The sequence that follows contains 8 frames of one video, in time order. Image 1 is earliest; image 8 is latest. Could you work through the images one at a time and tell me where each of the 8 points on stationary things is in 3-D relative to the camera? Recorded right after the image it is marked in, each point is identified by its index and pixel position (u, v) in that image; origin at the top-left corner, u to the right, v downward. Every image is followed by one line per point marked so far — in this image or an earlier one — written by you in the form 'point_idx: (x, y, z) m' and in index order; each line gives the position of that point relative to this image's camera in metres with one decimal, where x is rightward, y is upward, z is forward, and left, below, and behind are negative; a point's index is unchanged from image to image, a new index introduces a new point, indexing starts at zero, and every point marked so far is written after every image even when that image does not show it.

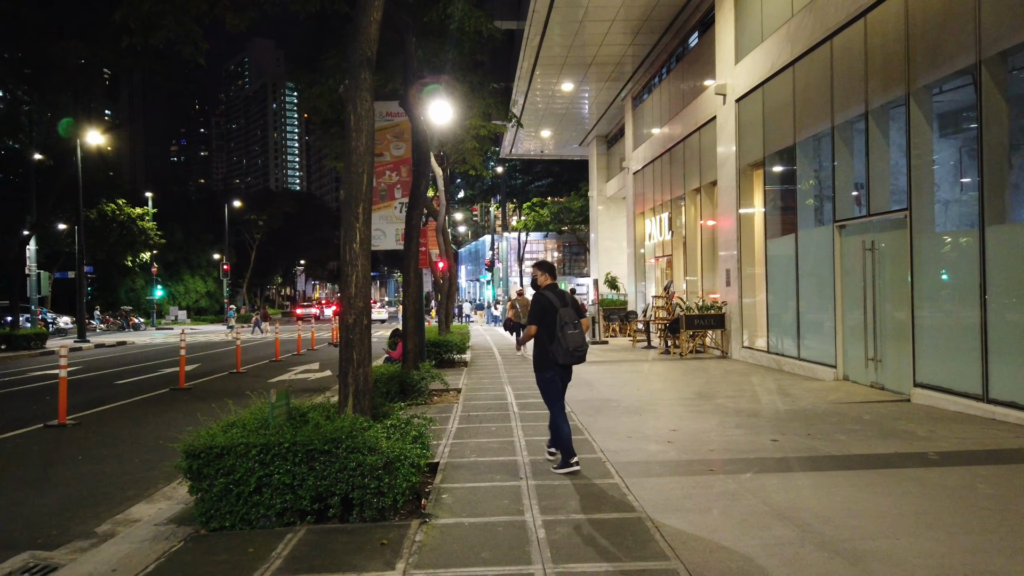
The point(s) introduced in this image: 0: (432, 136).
0: (-1.6, +3.0, +14.7) m
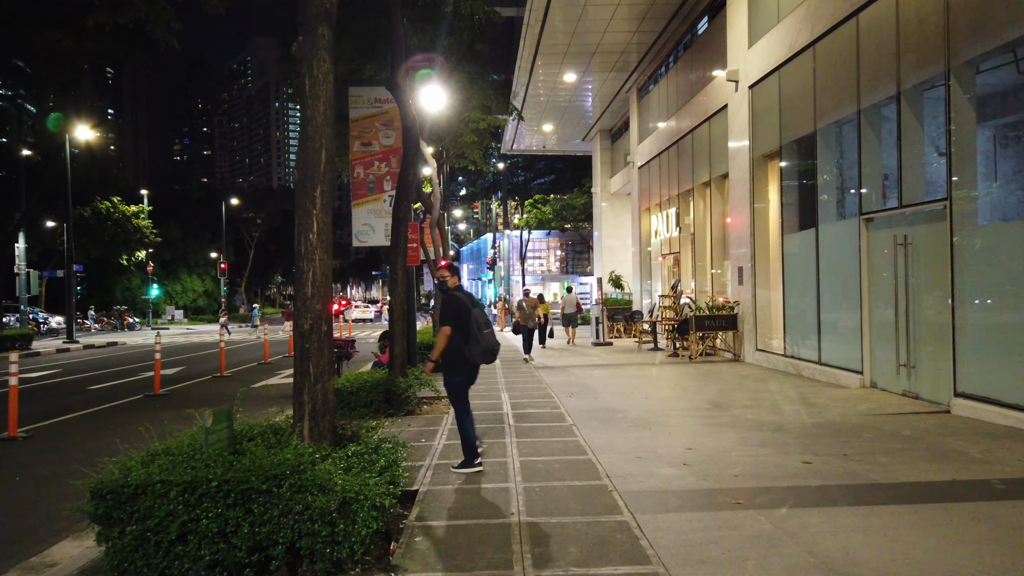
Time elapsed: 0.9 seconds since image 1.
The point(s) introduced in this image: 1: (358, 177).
0: (-1.6, +3.0, +13.7) m
1: (-2.6, +1.9, +12.7) m
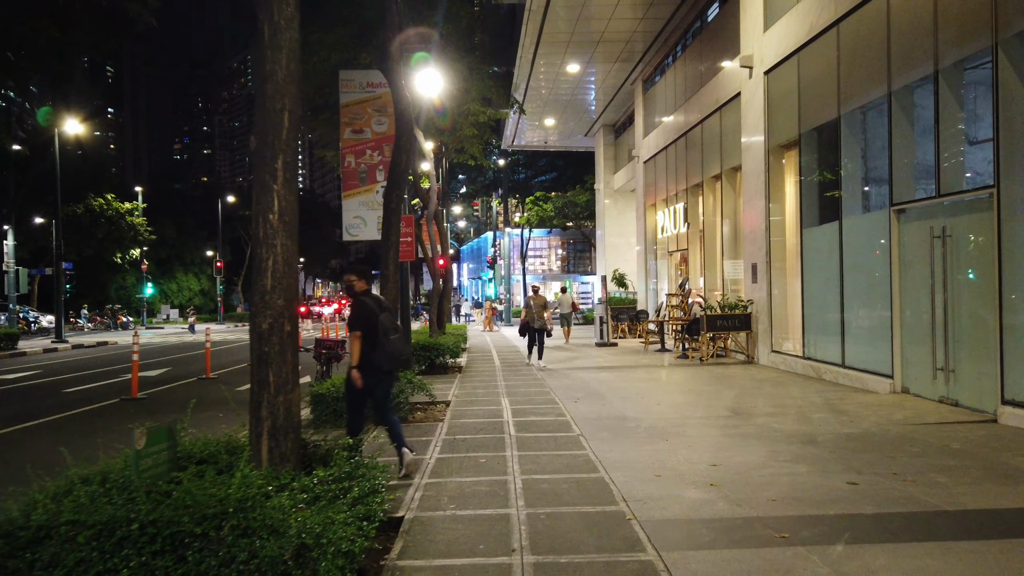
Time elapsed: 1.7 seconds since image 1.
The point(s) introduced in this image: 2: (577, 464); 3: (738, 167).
0: (-1.6, +3.0, +12.9) m
1: (-2.6, +1.9, +11.9) m
2: (+0.5, -1.5, +6.2) m
3: (+4.8, +2.6, +15.9) m
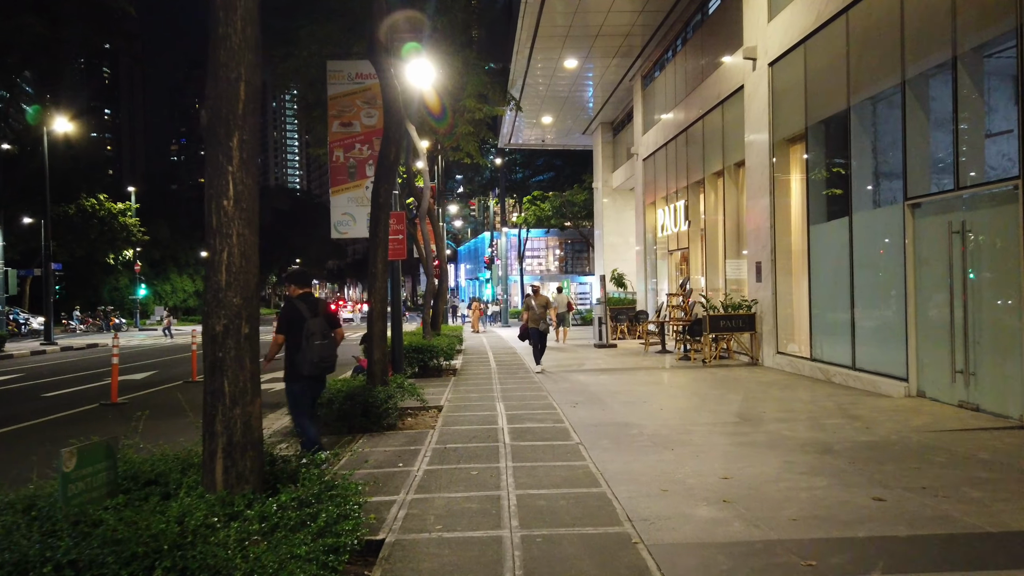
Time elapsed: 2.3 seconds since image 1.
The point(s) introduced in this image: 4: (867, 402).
0: (-1.7, +3.1, +12.4) m
1: (-2.7, +1.9, +11.4) m
2: (+0.5, -1.4, +5.7) m
3: (+4.7, +2.6, +15.5) m
4: (+4.2, -1.4, +9.0) m
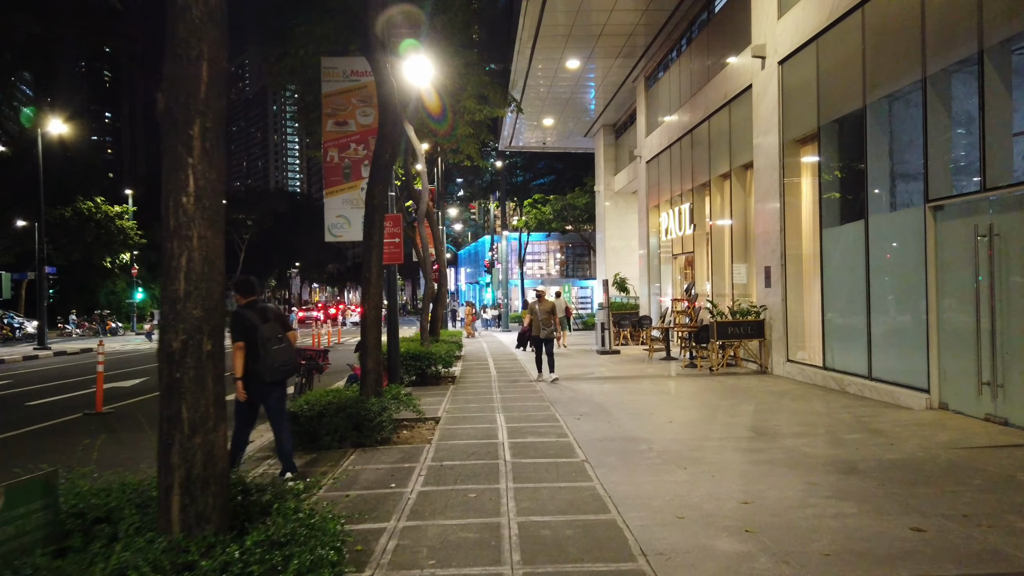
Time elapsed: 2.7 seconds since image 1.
0: (-1.6, +3.0, +12.0) m
1: (-2.6, +1.9, +11.0) m
2: (+0.5, -1.5, +5.3) m
3: (+4.7, +2.5, +15.0) m
4: (+4.3, -1.4, +8.5) m
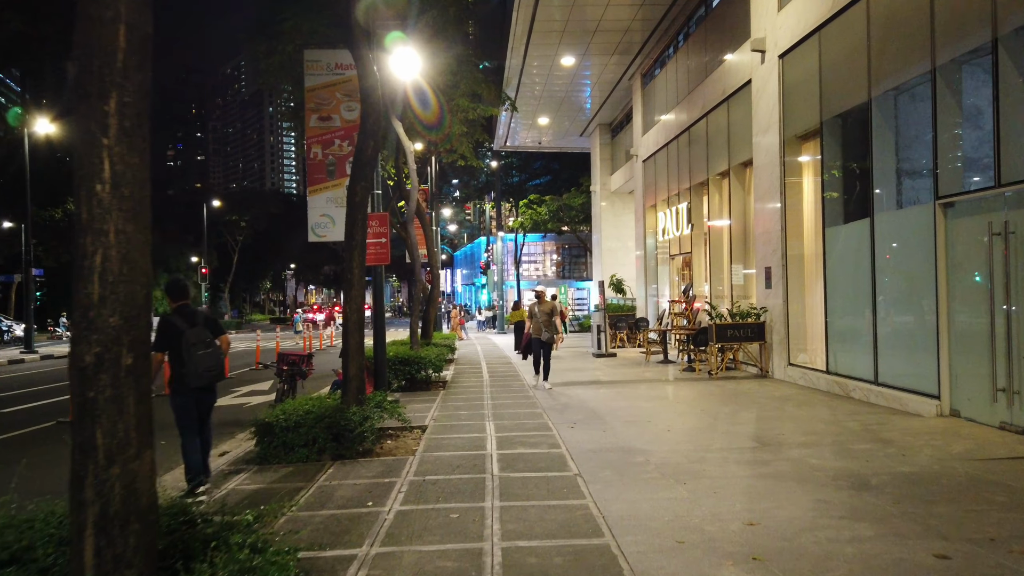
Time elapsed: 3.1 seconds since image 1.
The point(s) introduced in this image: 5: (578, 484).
0: (-1.8, +2.9, +11.6) m
1: (-2.8, +1.8, +10.5) m
2: (+0.4, -1.5, +4.8) m
3: (+4.6, +2.4, +14.6) m
4: (+4.1, -1.4, +8.1) m
5: (+0.5, -1.5, +5.8) m
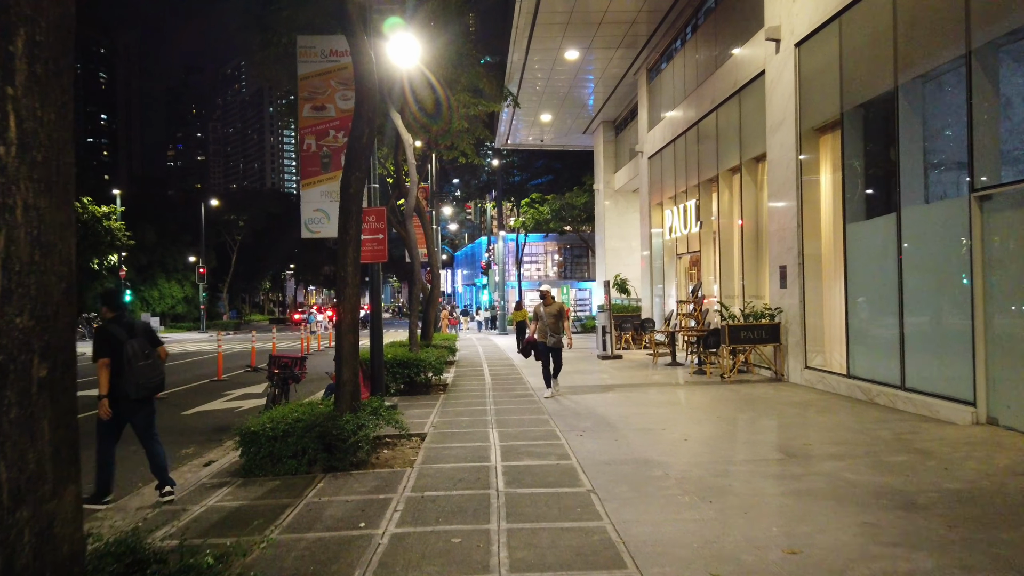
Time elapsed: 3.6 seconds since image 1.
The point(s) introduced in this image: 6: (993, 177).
0: (-1.7, +3.0, +11.0) m
1: (-2.7, +1.8, +10.0) m
2: (+0.5, -1.5, +4.3) m
3: (+4.7, +2.5, +14.1) m
4: (+4.2, -1.4, +7.5) m
5: (+0.6, -1.5, +5.3) m
6: (+4.9, +1.1, +7.6) m
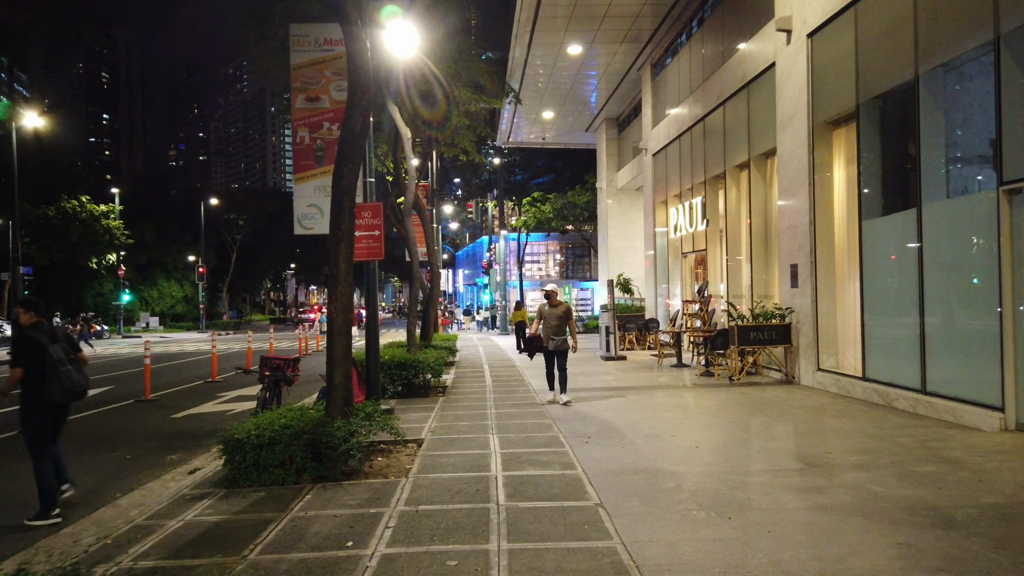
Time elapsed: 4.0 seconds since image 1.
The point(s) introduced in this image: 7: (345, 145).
0: (-1.7, +3.0, +10.6) m
1: (-2.7, +1.9, +9.6) m
2: (+0.5, -1.5, +3.9) m
3: (+4.7, +2.5, +13.7) m
4: (+4.2, -1.4, +7.1) m
5: (+0.6, -1.5, +4.9) m
6: (+4.9, +1.1, +7.2) m
7: (-1.6, +1.4, +7.4) m
